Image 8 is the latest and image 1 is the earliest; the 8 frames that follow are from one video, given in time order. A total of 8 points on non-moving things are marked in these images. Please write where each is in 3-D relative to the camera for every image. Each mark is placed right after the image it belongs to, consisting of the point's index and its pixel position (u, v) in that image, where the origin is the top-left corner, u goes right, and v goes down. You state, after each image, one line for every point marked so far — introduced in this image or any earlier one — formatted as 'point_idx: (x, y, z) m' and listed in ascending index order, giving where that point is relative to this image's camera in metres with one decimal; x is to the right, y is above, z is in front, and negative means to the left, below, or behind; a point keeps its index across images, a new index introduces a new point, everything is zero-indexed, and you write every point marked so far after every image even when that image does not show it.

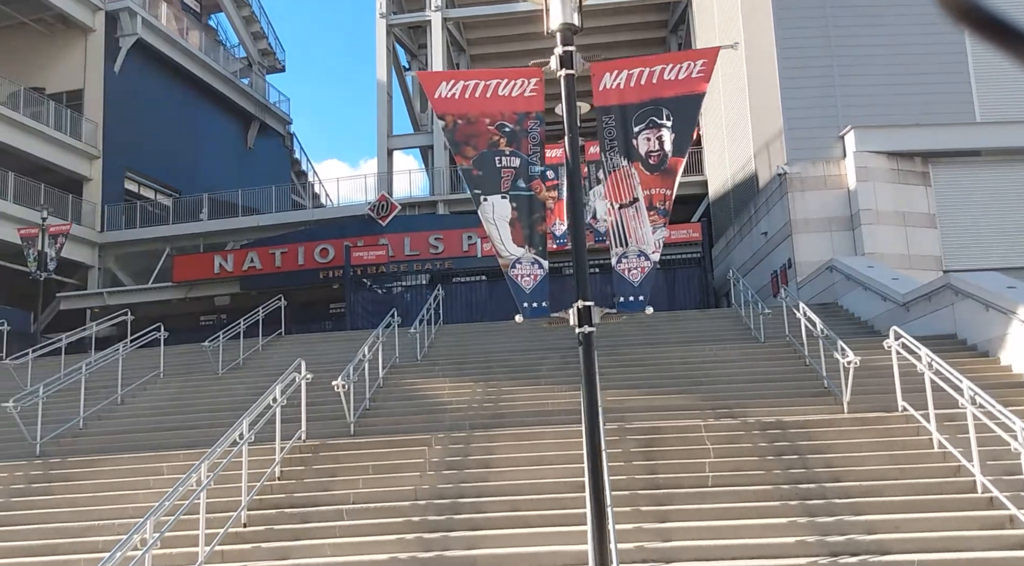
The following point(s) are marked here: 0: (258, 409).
0: (-2.3, -1.1, +8.0) m
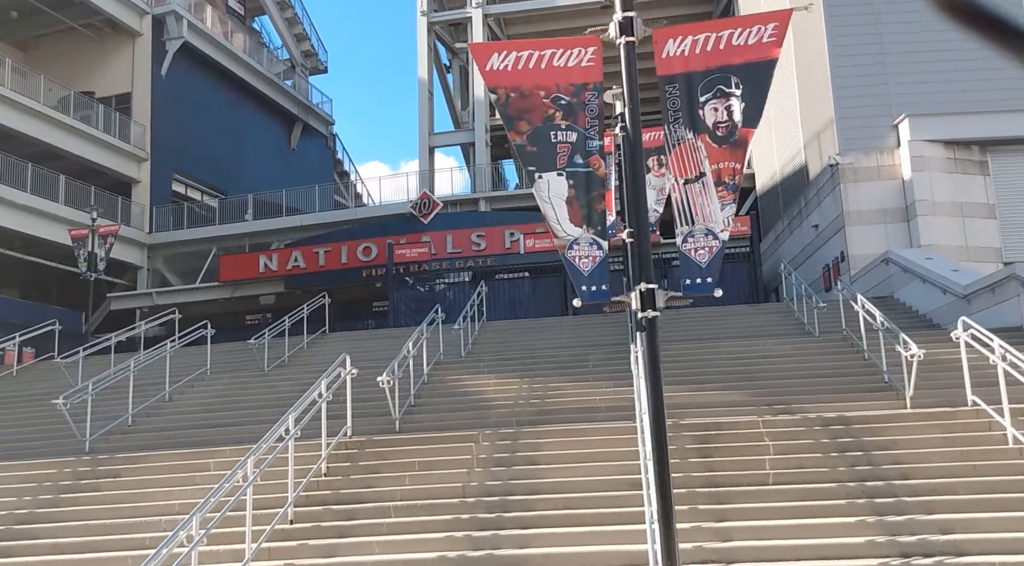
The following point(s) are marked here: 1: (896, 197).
0: (-1.8, -1.1, +7.9) m
1: (+7.8, +1.8, +18.1) m
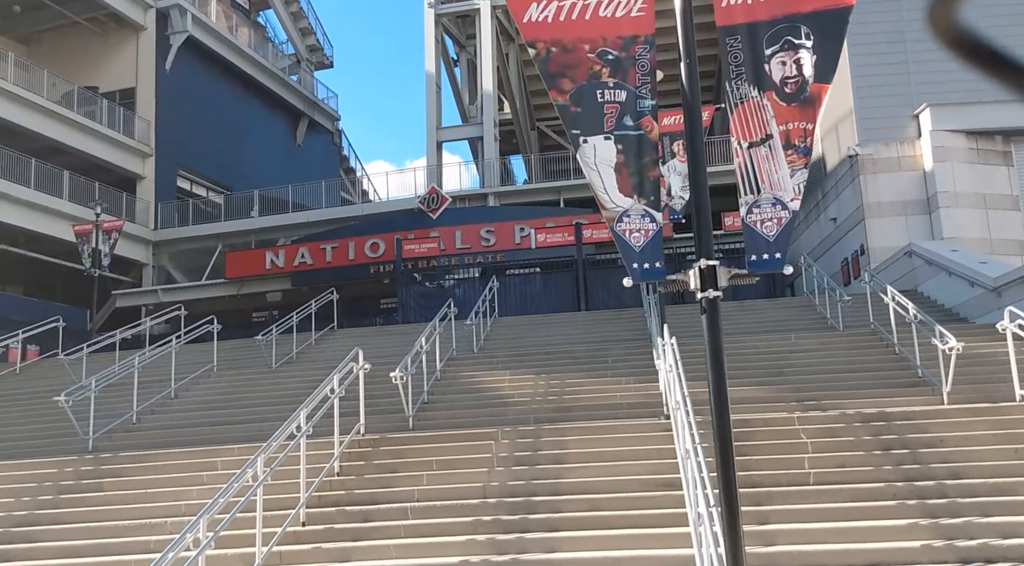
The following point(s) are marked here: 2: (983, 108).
0: (-1.7, -1.0, +7.5) m
1: (+8.1, +1.9, +17.6) m
2: (+9.1, +3.4, +17.2) m
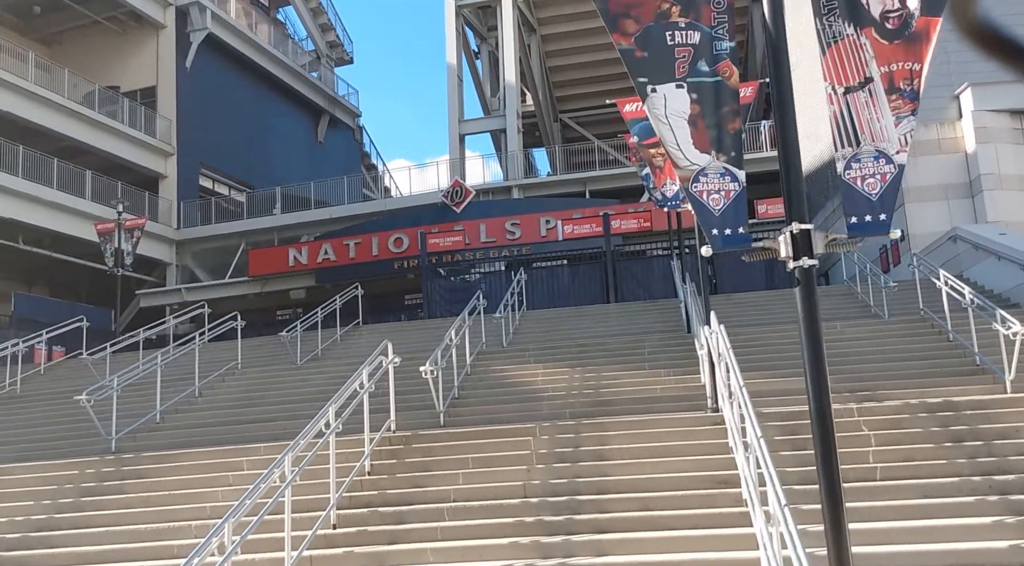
0: (-1.3, -0.9, +7.1) m
1: (+8.6, +2.1, +17.0) m
2: (+9.6, +3.7, +16.6) m
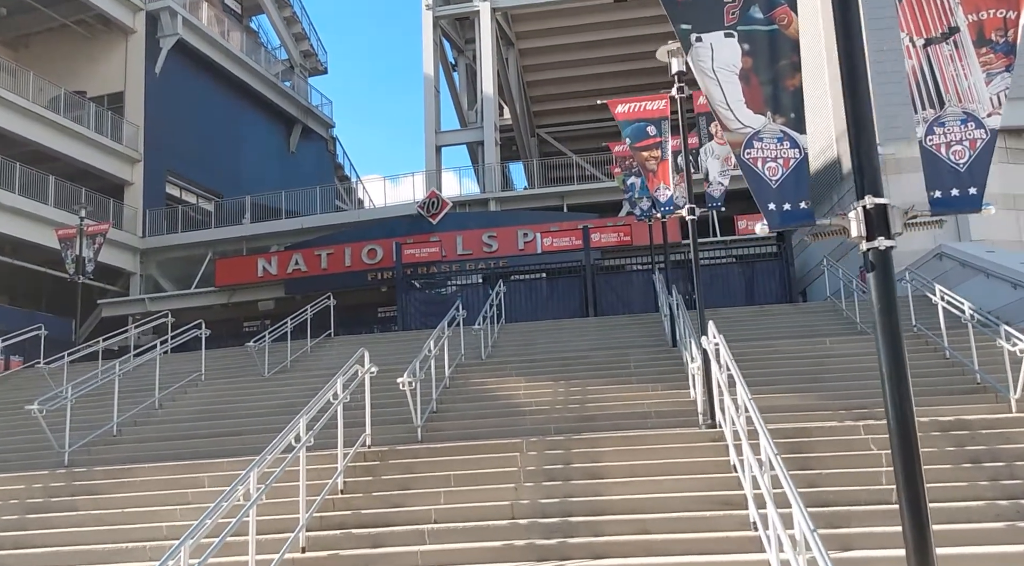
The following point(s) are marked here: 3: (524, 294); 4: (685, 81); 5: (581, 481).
0: (-1.4, -0.9, +6.5) m
1: (+8.2, +1.8, +16.8) m
2: (+9.2, +3.3, +16.5) m
3: (+0.2, -0.2, +19.6) m
4: (+1.7, +1.9, +8.5) m
5: (+0.5, -1.5, +6.8) m
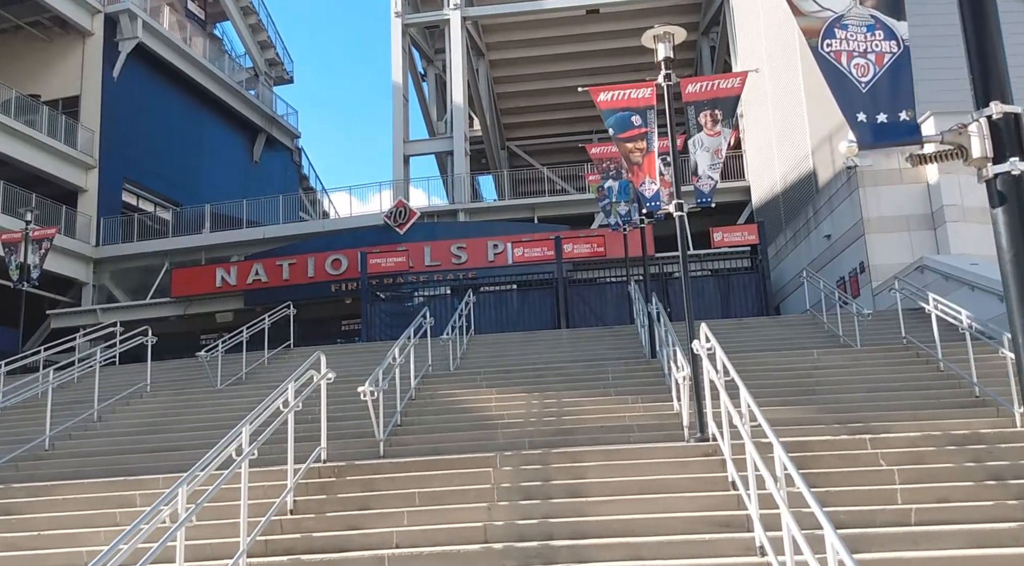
0: (-1.6, -0.9, +5.8) m
1: (+7.6, +1.5, +16.5) m
2: (+8.7, +3.0, +16.2) m
3: (-0.4, -0.5, +18.9) m
4: (+1.4, +1.9, +7.9) m
5: (+0.3, -1.5, +6.1) m
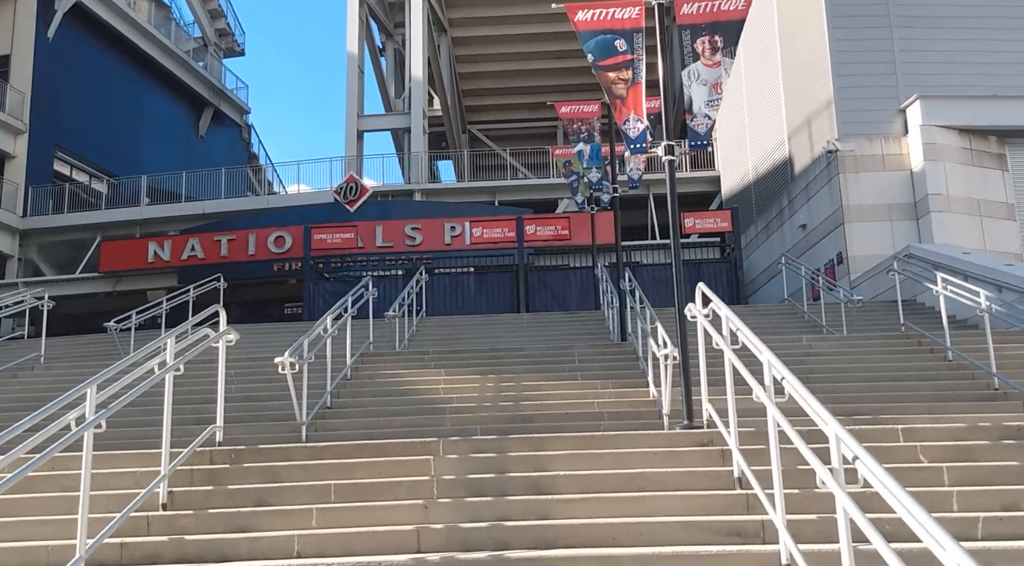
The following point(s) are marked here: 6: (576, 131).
0: (-1.9, -0.5, +4.4) m
1: (+6.9, +1.6, +15.5) m
2: (+8.1, +3.1, +15.3) m
3: (-1.3, -0.1, +17.5) m
4: (+1.1, +2.2, +6.6) m
5: (0.0, -1.2, +4.8) m
6: (+0.9, +2.2, +13.2) m
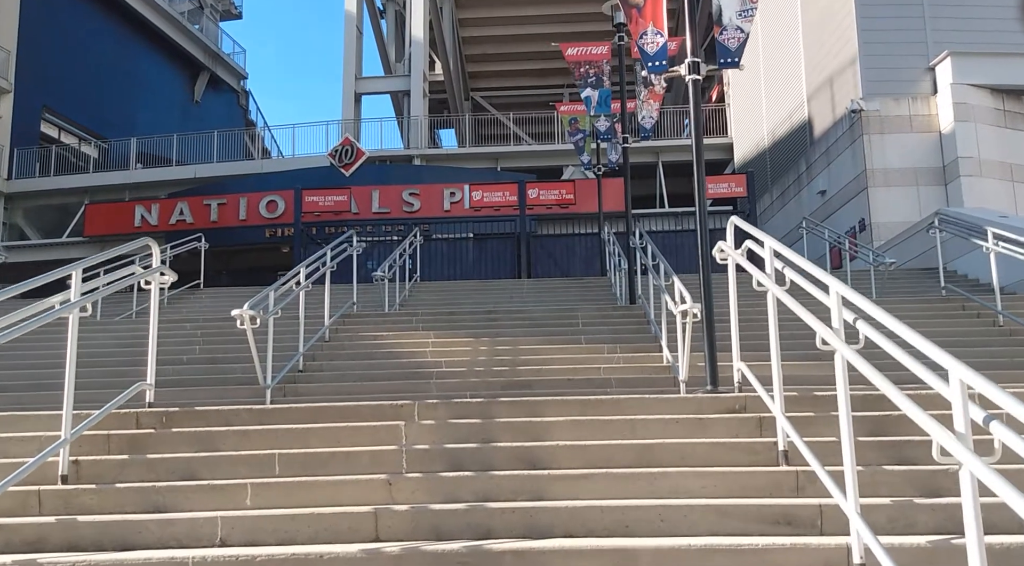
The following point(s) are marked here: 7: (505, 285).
0: (-1.9, -0.1, +3.5) m
1: (+7.0, +2.2, +14.5) m
2: (+8.1, +3.6, +14.3) m
3: (-1.3, +0.5, +16.6) m
4: (+1.1, +2.6, +5.7) m
5: (0.0, -0.8, +3.9) m
6: (+1.0, +2.7, +12.2) m
7: (-0.1, 0.0, +12.2) m
